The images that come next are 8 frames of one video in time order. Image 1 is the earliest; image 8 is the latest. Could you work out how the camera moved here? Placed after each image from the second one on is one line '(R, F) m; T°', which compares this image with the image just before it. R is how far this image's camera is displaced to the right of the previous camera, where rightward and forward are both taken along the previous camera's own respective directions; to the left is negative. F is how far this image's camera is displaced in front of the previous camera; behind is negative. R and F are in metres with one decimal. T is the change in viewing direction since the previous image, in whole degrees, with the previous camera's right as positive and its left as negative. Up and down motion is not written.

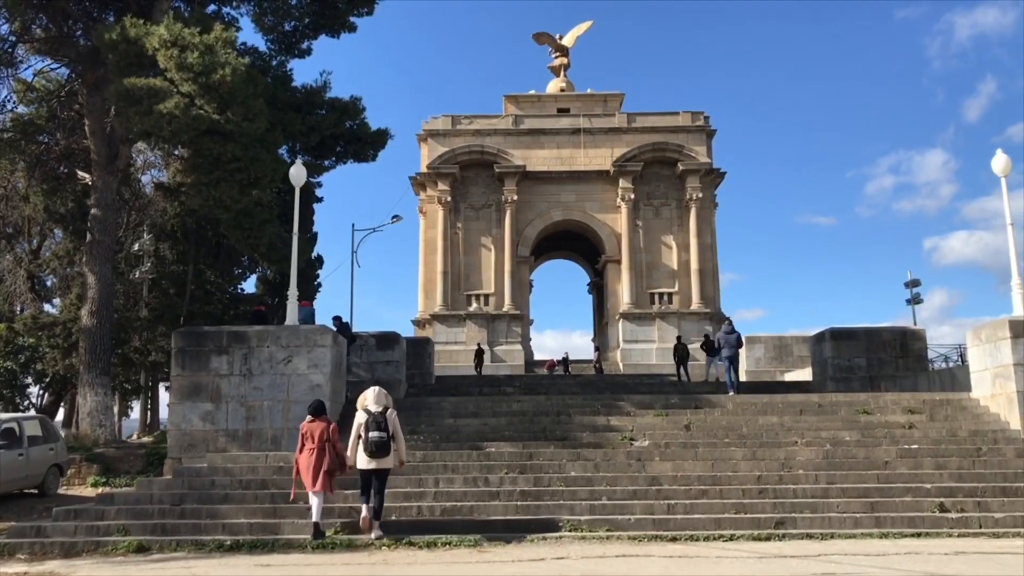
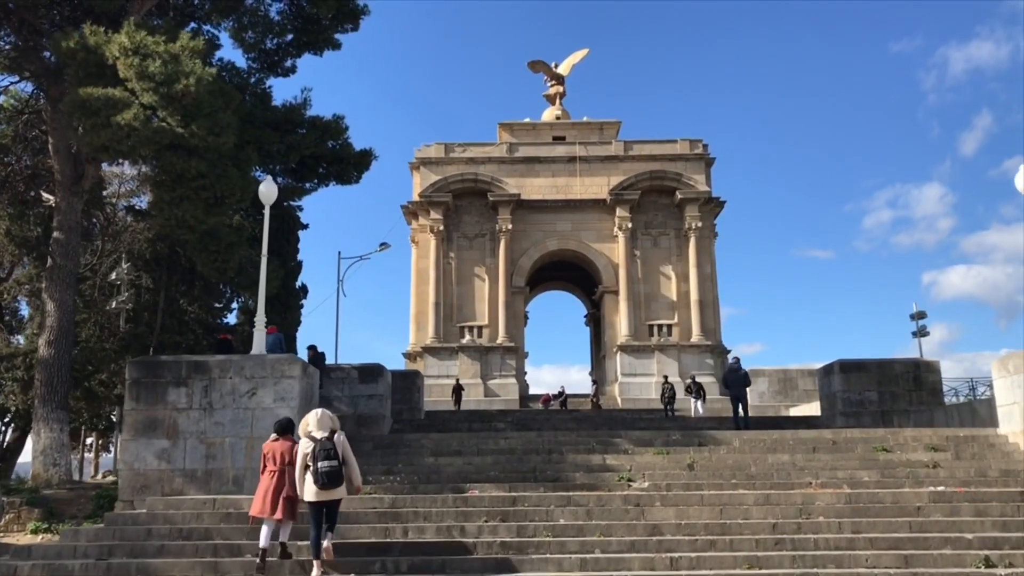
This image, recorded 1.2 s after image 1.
(+0.2, +1.2) m; 0°
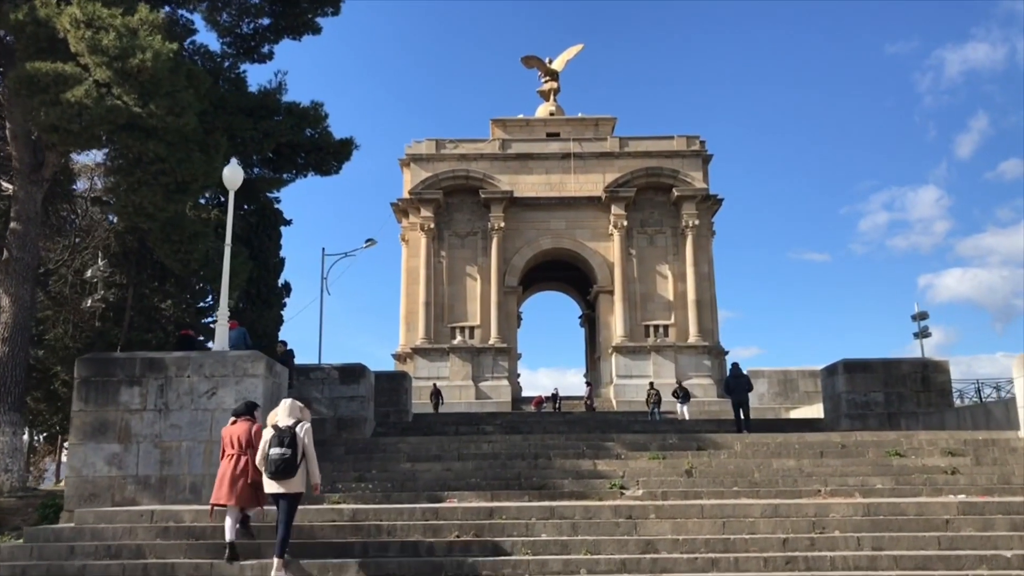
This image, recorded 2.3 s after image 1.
(+0.2, +1.0) m; 0°
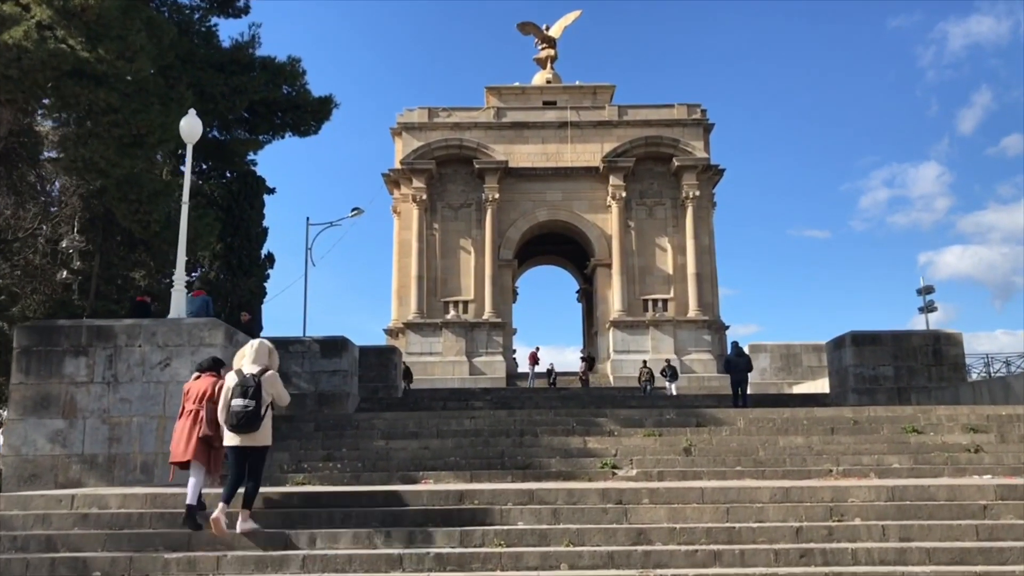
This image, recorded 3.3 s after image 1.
(+0.2, +1.1) m; 0°
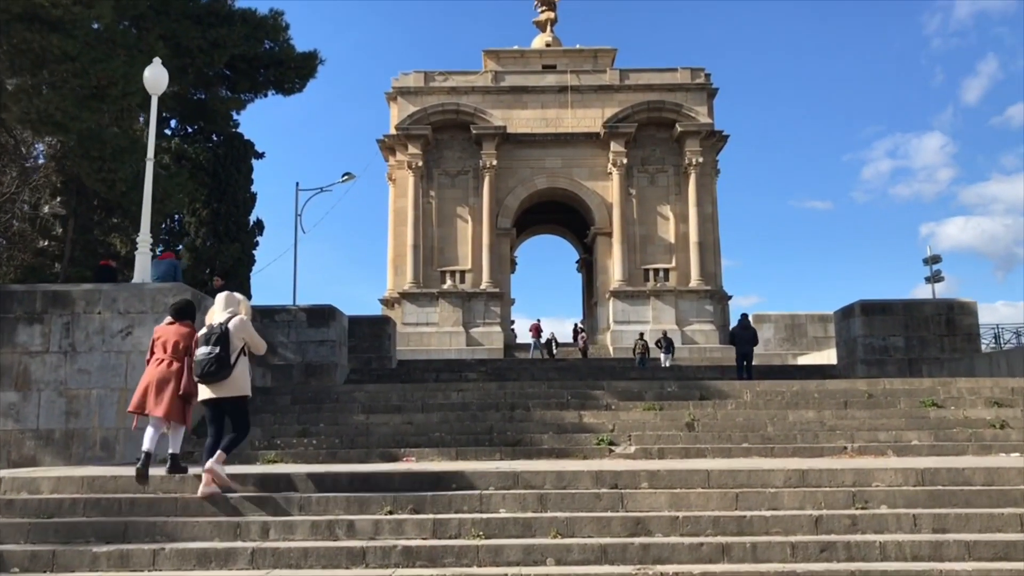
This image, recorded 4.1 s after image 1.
(+0.1, +0.8) m; 0°
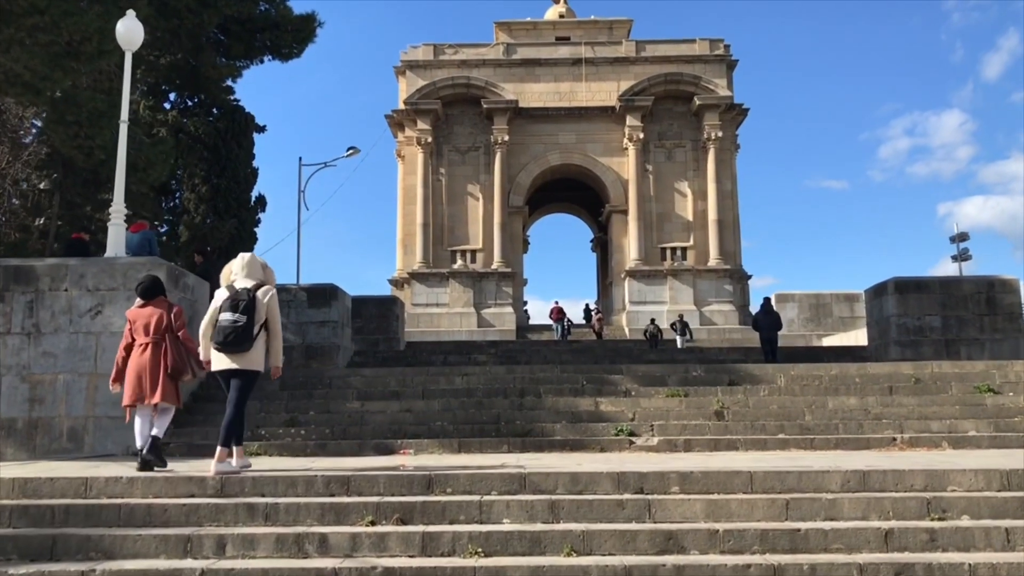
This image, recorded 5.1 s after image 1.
(+0.1, +1.0) m; -1°
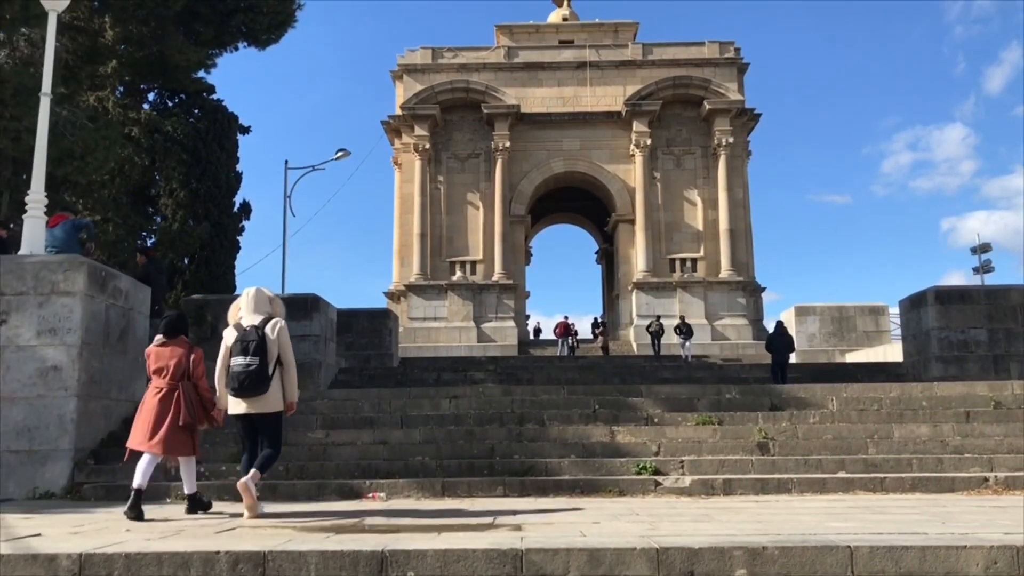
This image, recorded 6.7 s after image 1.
(+0.1, +1.7) m; 0°
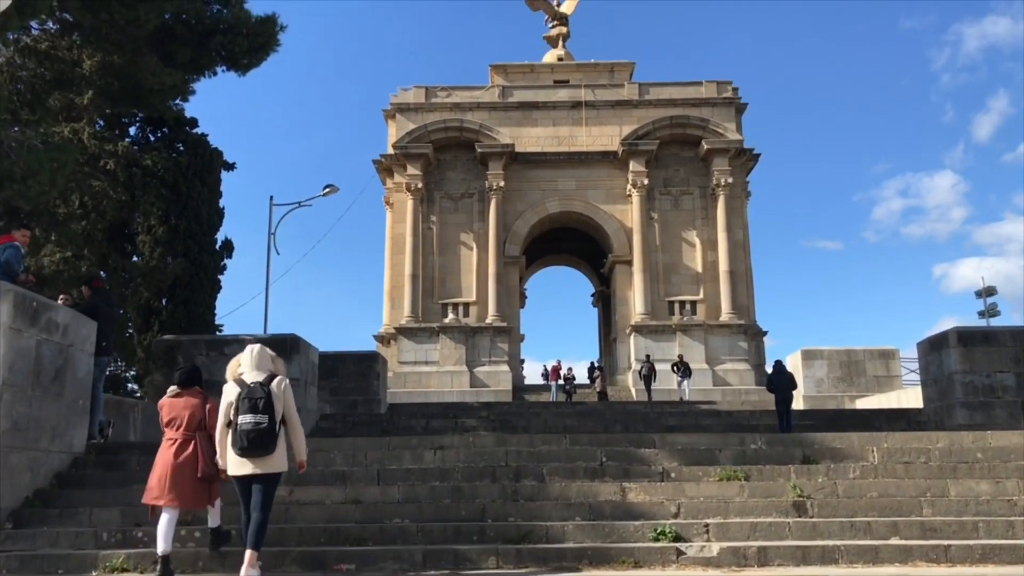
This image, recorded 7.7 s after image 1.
(0.0, +1.0) m; 0°
